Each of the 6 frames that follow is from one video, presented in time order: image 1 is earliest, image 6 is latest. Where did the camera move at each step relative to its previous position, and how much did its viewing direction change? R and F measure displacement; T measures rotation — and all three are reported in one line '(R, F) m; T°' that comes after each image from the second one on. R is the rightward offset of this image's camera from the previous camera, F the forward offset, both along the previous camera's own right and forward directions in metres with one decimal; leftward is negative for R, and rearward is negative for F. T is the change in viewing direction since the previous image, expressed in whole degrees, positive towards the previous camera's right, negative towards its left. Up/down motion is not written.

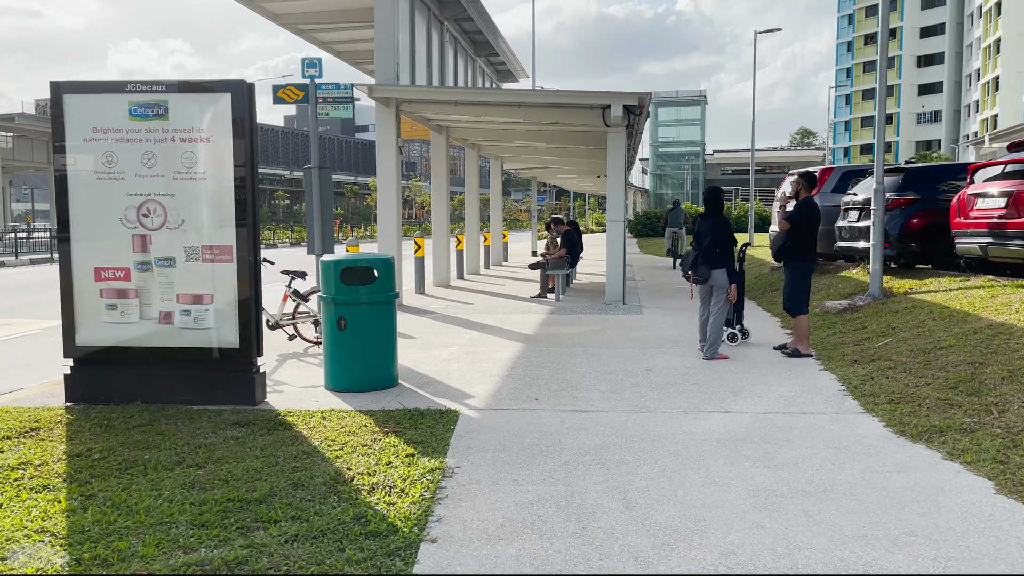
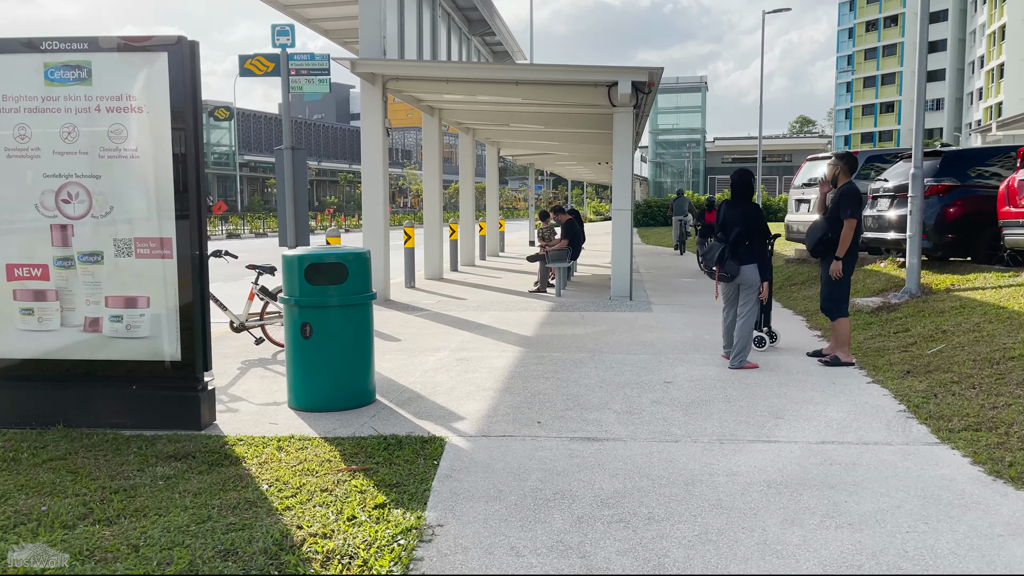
(0.0, +1.1) m; 0°
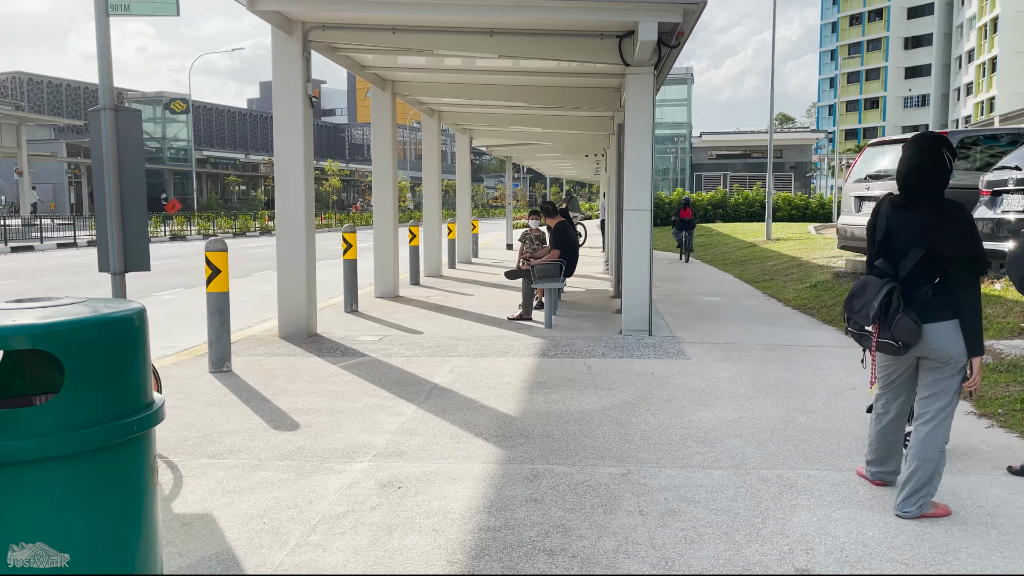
(0.0, +3.6) m; +2°
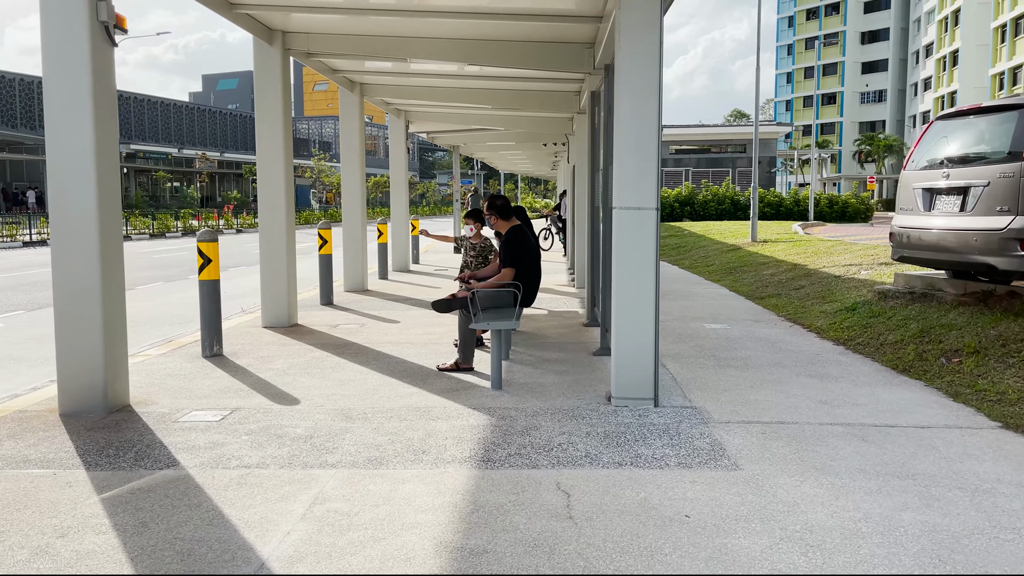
(+0.2, +3.4) m; +3°
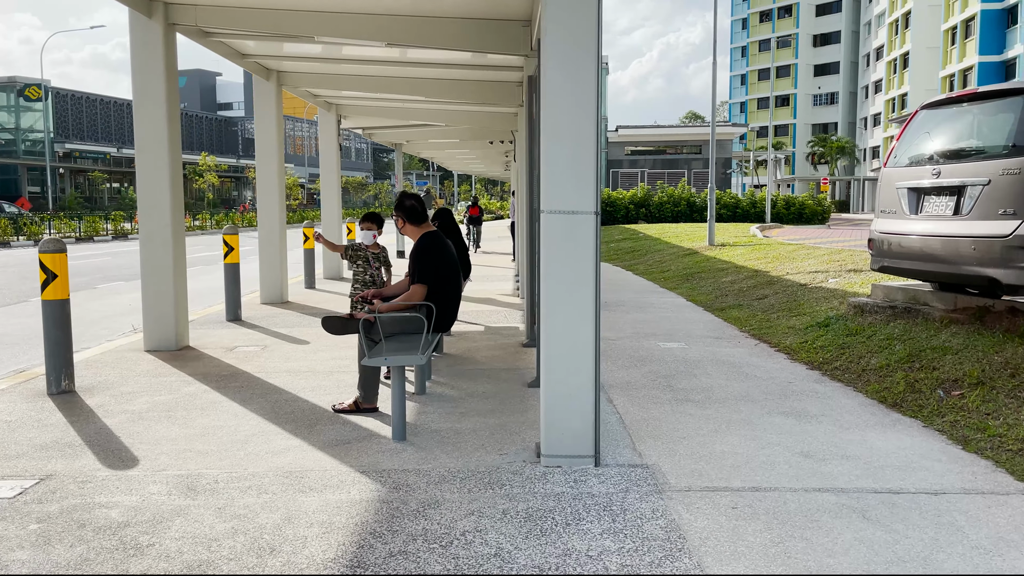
(+0.3, +1.3) m; +3°
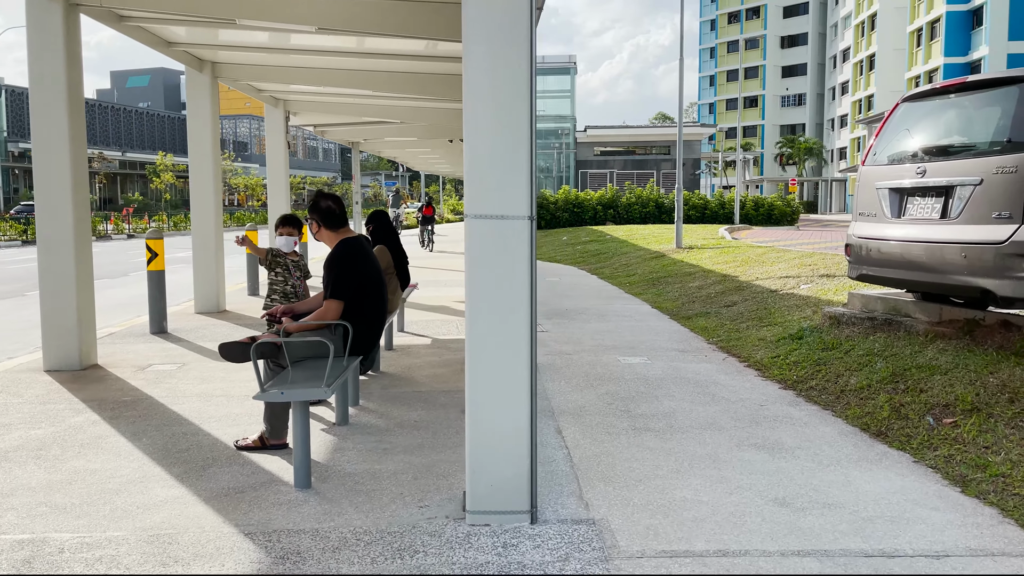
(+0.2, +0.8) m; +2°
